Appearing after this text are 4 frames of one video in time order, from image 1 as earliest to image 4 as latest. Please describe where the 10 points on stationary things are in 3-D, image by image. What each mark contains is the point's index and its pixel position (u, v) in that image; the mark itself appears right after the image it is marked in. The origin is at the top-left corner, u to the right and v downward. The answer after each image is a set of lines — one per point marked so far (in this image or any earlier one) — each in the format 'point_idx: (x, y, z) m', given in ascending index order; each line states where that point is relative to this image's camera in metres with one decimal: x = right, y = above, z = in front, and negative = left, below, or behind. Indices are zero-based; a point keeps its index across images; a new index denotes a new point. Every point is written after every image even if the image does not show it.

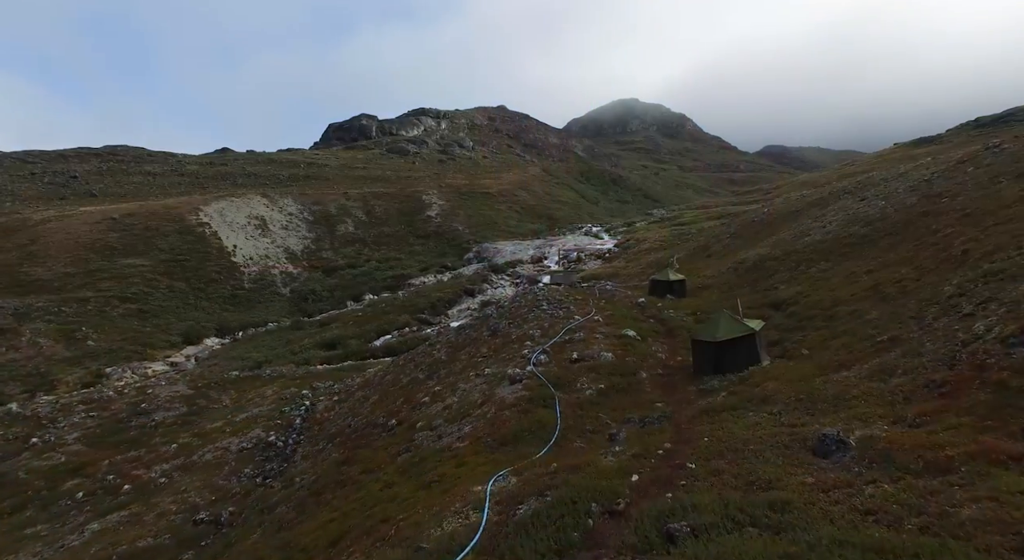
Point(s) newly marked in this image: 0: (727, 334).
0: (+7.2, -1.9, +18.9) m
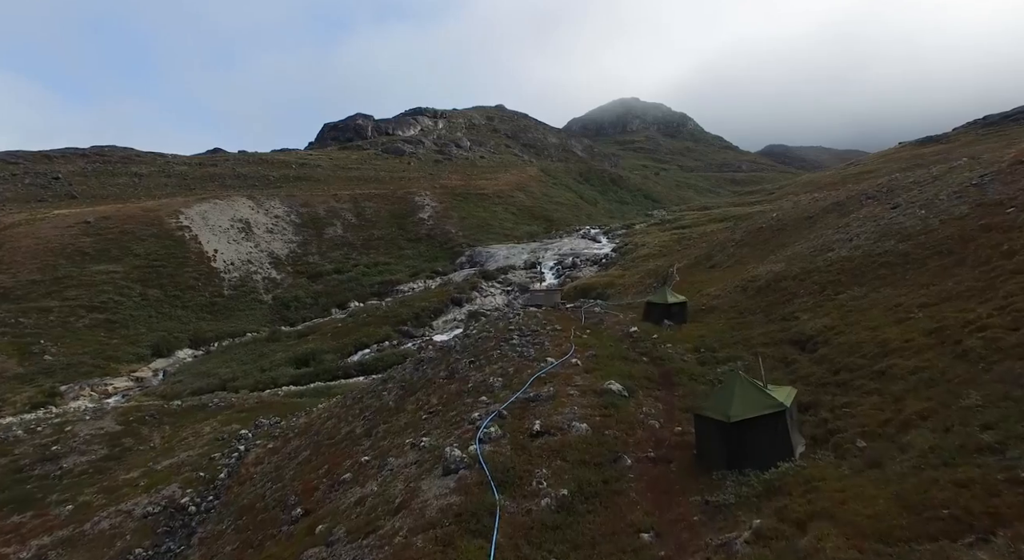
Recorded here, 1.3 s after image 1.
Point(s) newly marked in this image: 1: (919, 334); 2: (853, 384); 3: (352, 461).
0: (+5.5, -3.1, +13.3) m
1: (+12.4, -1.6, +17.2) m
2: (+9.8, -3.0, +16.1) m
3: (-5.7, -6.4, +19.9) m
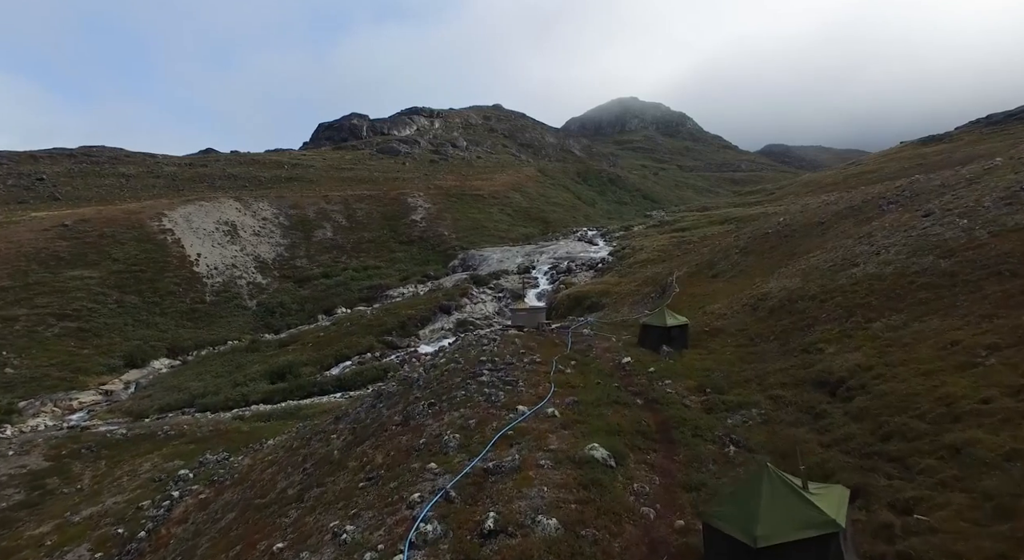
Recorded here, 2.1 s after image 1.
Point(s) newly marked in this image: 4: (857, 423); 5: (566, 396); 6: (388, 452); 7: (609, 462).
0: (+4.4, -4.1, +9.2) m
1: (+11.3, -2.6, +13.1) m
2: (+8.6, -3.9, +12.0) m
3: (-6.8, -7.3, +15.8) m
4: (+9.2, -3.8, +15.1) m
5: (+1.9, -3.9, +19.3) m
6: (-4.1, -5.5, +18.3) m
7: (+2.5, -4.7, +14.6) m
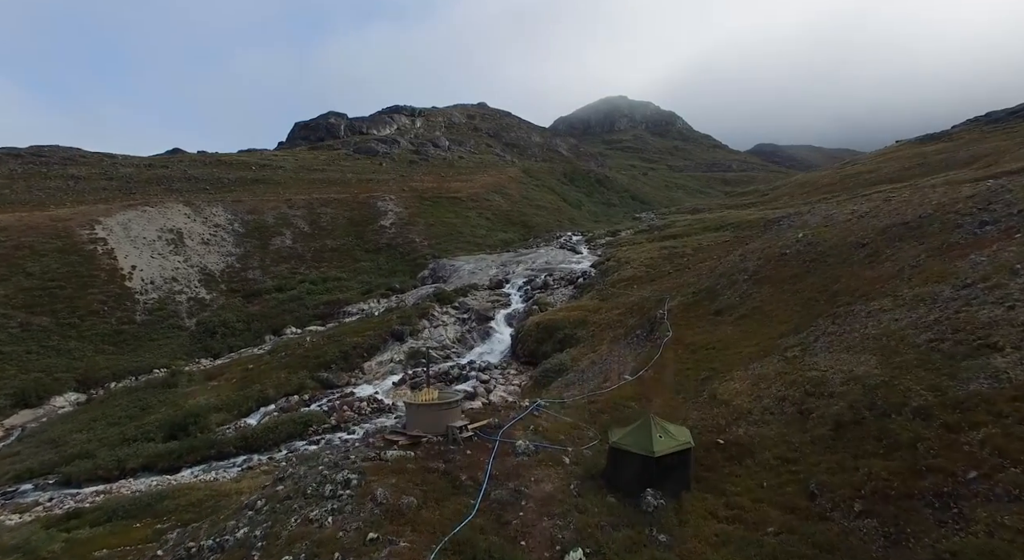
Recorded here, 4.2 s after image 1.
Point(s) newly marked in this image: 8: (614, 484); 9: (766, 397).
0: (+1.1, -6.6, -2.8) m
1: (+7.9, -5.1, +1.1) m
2: (+5.2, -6.4, 0.0) m
3: (-10.2, -10.0, +3.5) m
4: (+5.8, -6.3, +3.1) m
5: (-1.6, -6.5, +7.2) m
6: (-7.5, -8.1, +6.1) m
7: (-0.9, -7.2, +2.5) m
8: (+2.9, -5.6, +15.4) m
9: (+8.7, -3.9, +19.1) m
